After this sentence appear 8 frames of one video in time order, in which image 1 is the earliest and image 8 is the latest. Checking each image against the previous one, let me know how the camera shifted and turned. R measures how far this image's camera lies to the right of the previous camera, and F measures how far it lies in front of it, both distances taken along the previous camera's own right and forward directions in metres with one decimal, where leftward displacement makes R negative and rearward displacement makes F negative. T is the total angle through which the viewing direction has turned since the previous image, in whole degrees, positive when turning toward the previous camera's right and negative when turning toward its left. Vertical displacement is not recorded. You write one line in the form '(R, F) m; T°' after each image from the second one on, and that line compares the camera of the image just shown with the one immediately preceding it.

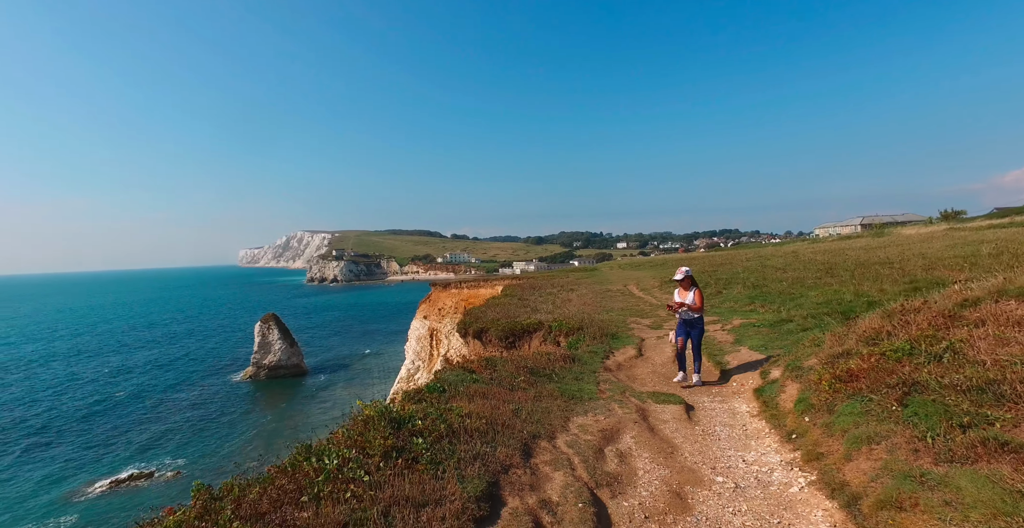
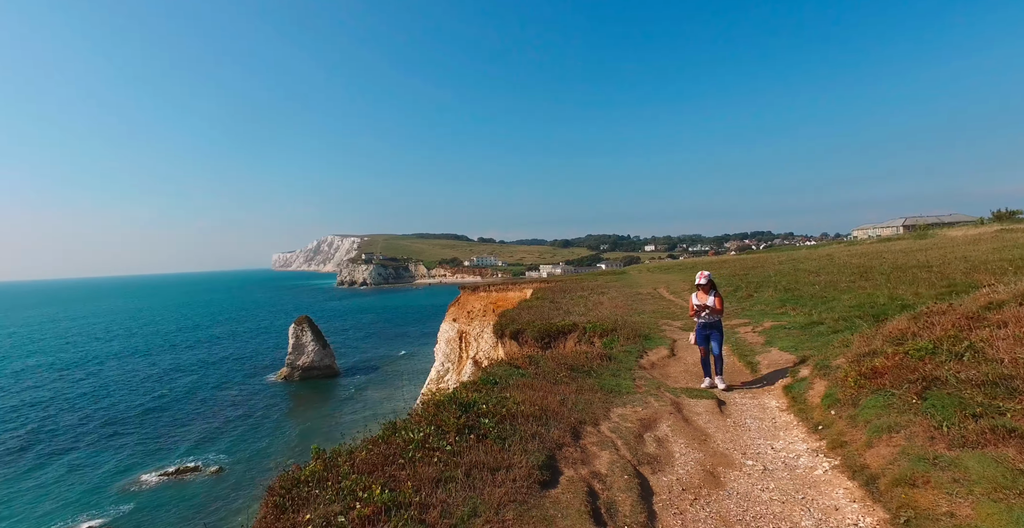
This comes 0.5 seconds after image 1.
(-0.3, -0.8) m; -3°
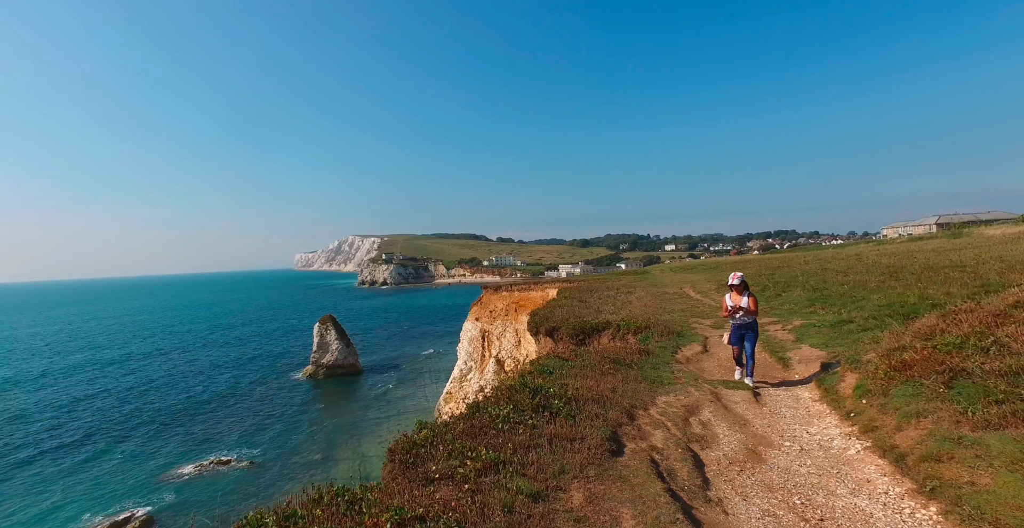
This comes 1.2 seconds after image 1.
(-0.7, -0.9) m; -2°
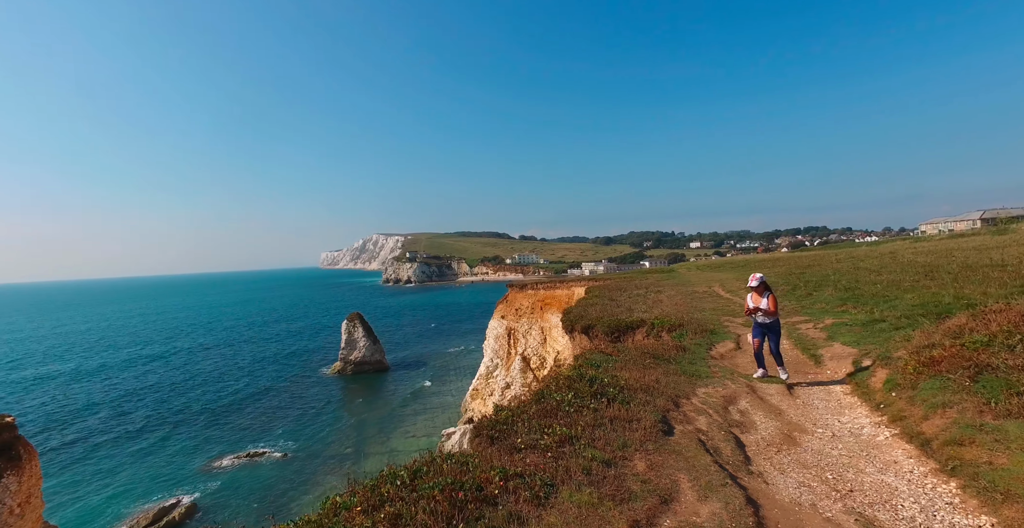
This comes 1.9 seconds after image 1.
(-0.6, -0.9) m; -3°
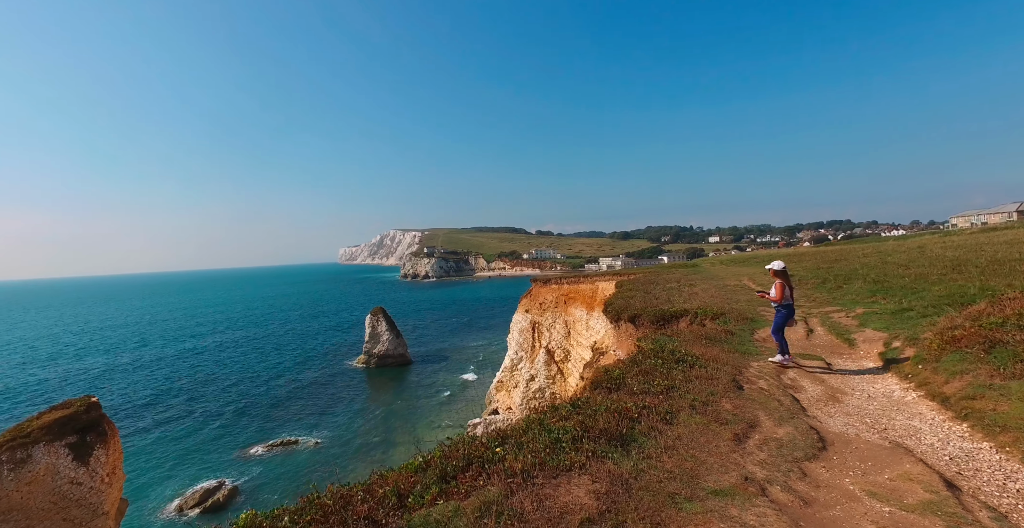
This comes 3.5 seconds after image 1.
(-1.7, -2.0) m; -2°
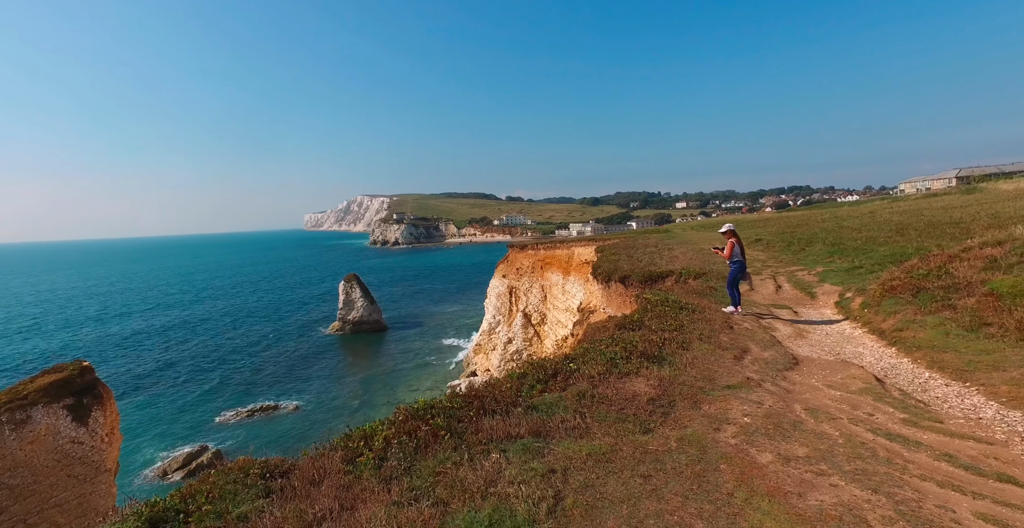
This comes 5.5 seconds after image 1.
(-1.6, -1.8) m; +4°
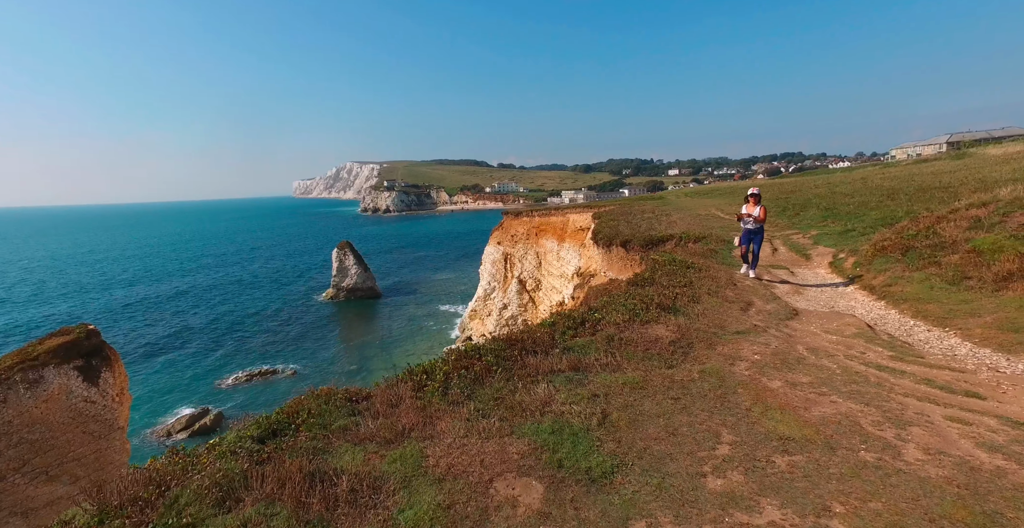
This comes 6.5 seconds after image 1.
(-0.7, -0.6) m; +1°
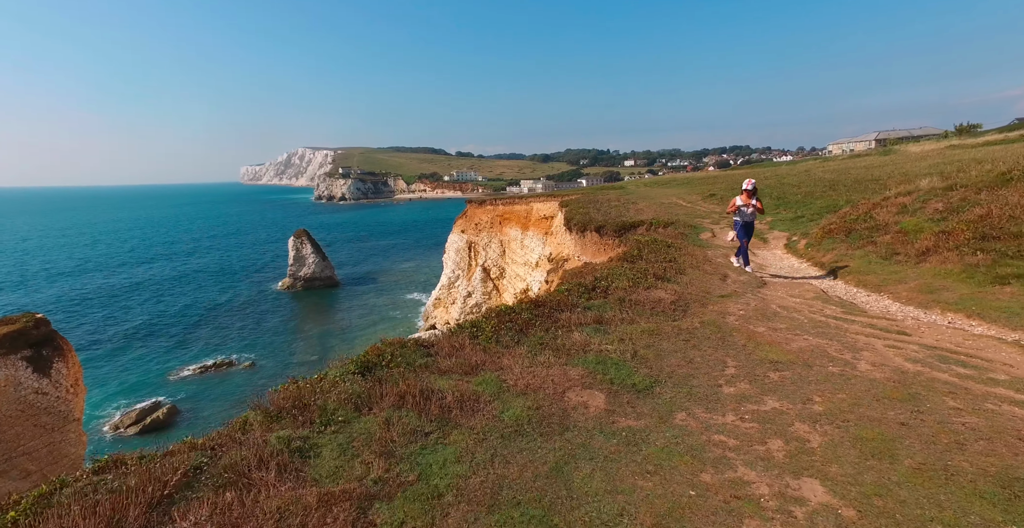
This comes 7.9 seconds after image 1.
(-1.2, -1.0) m; +5°
